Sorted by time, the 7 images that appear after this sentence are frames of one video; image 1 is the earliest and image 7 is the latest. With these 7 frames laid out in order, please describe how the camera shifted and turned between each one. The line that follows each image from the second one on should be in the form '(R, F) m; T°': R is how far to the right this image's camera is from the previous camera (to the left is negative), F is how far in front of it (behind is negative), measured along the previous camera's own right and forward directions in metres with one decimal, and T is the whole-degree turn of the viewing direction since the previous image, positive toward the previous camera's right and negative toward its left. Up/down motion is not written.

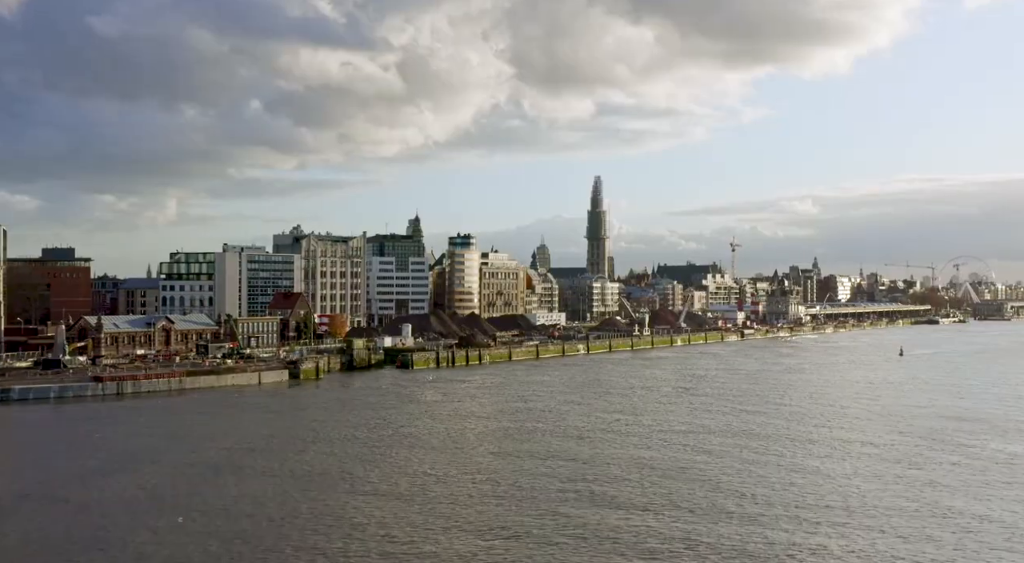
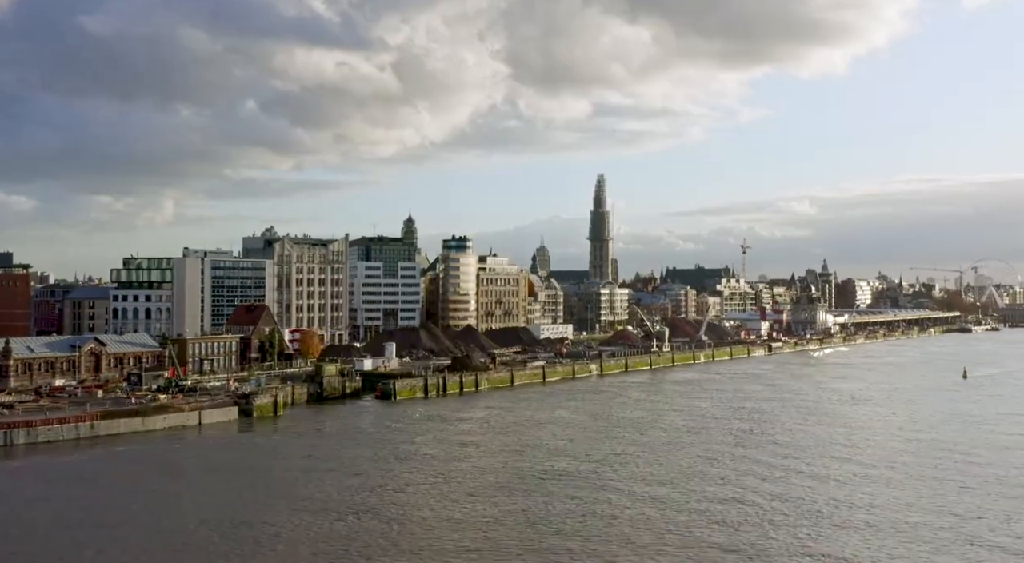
(-0.6, +17.8) m; 0°
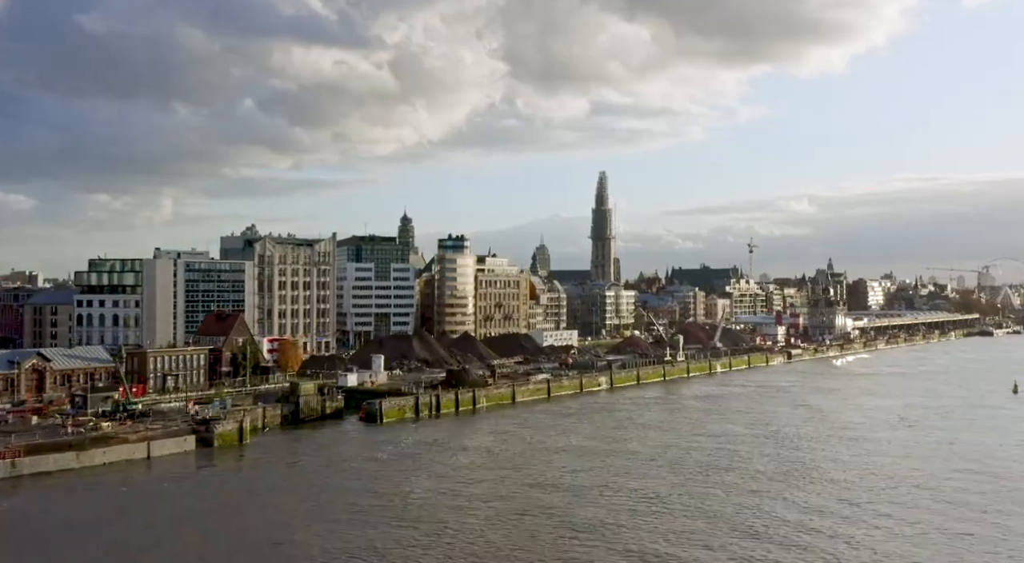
(-0.3, +10.4) m; 0°
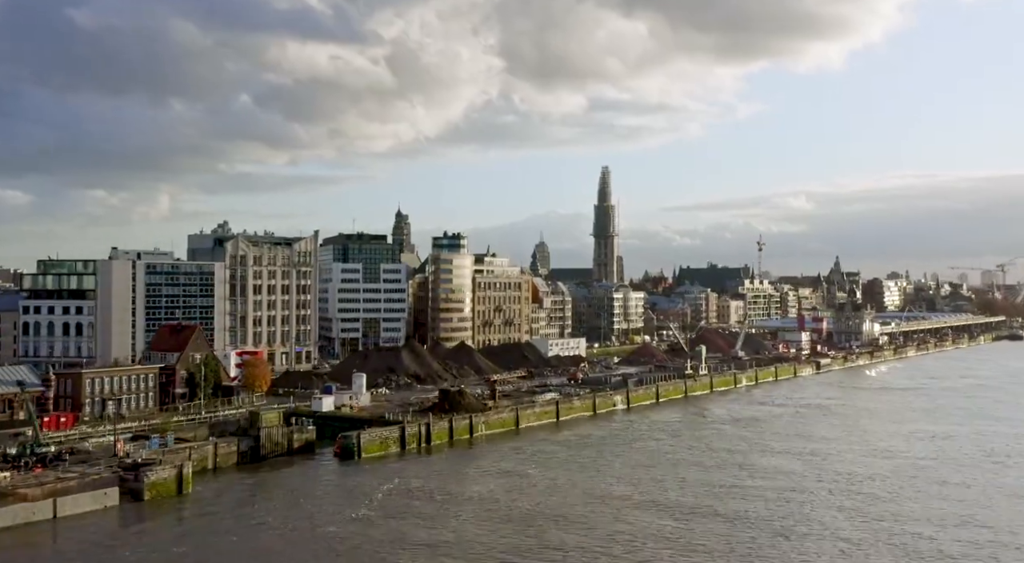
(-0.5, +13.0) m; 0°
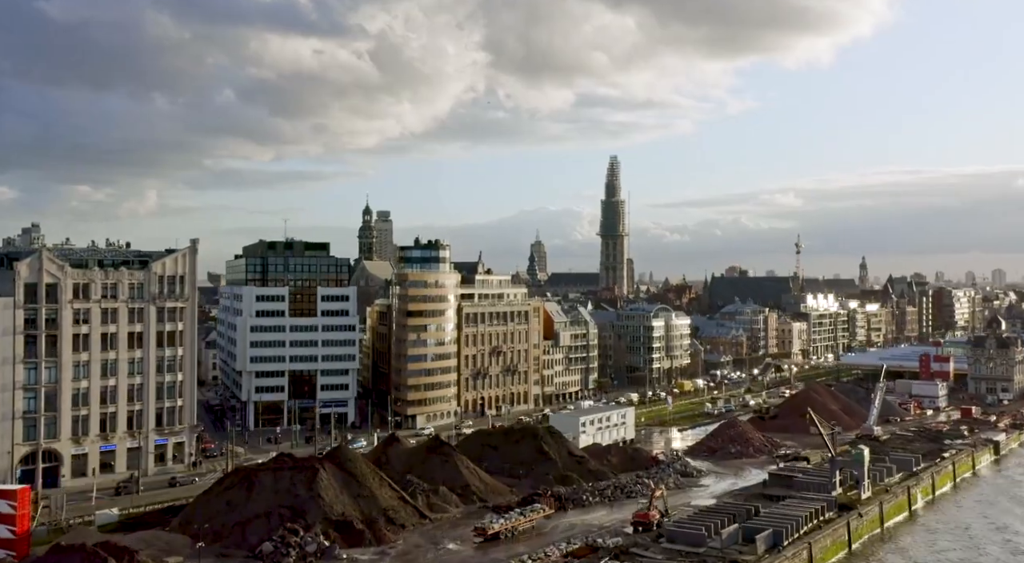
(-1.6, +47.3) m; +1°
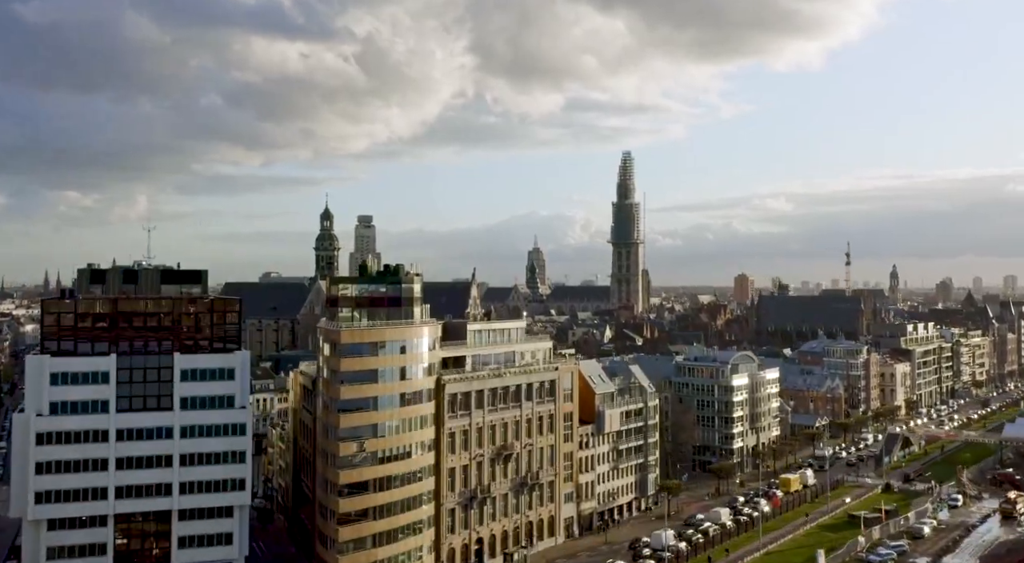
(-1.7, +42.2) m; +1°
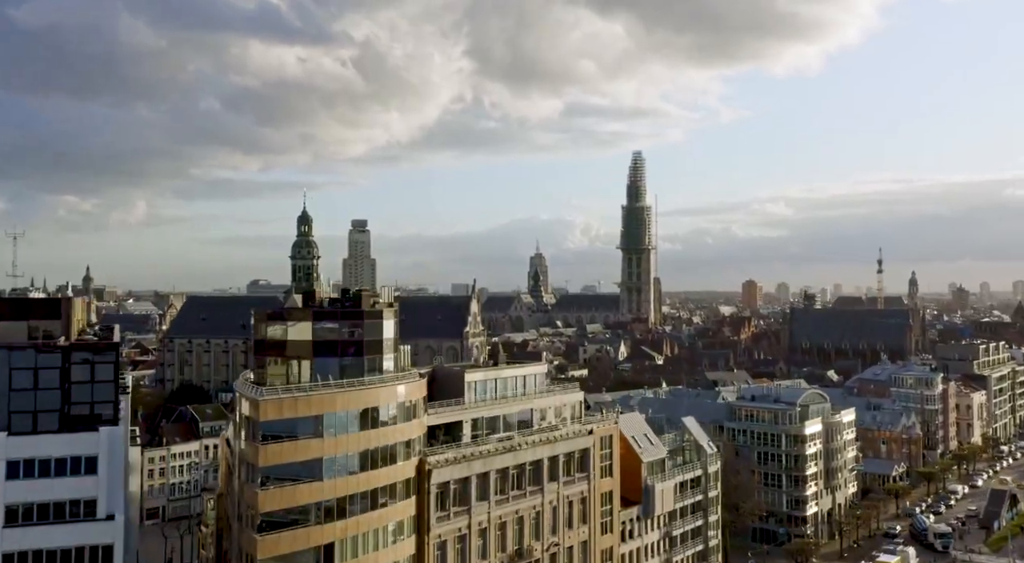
(-0.8, +18.4) m; 0°
